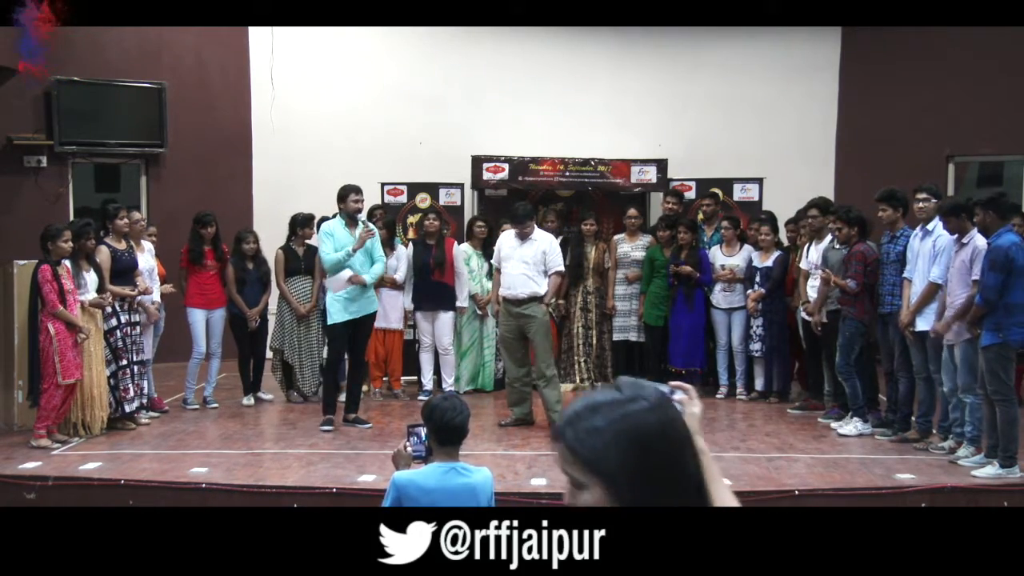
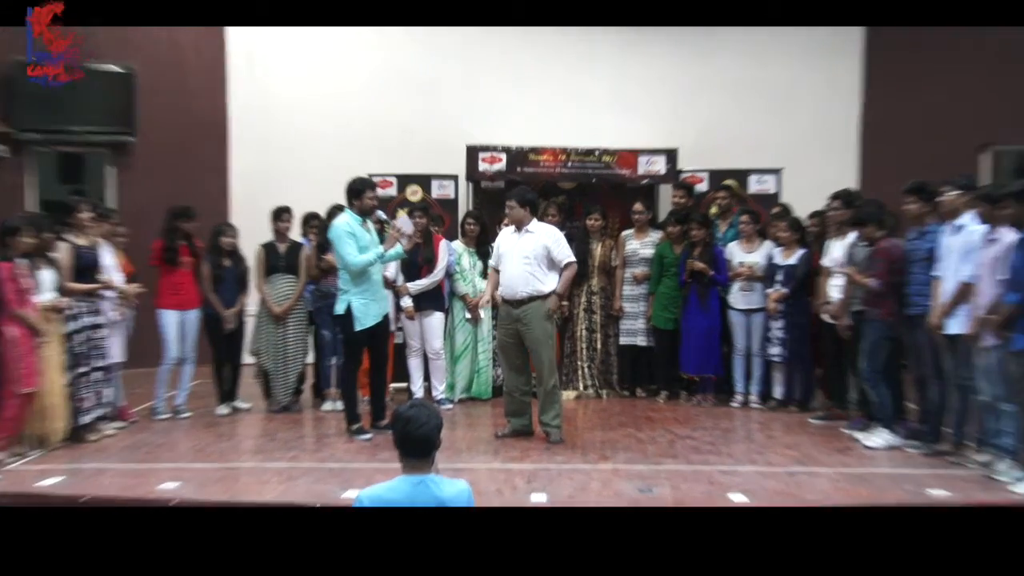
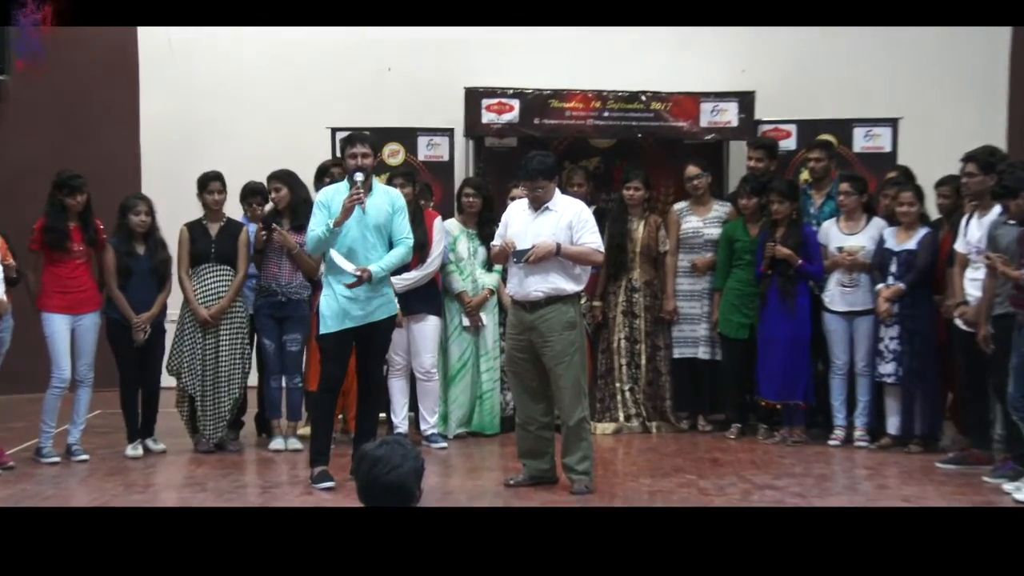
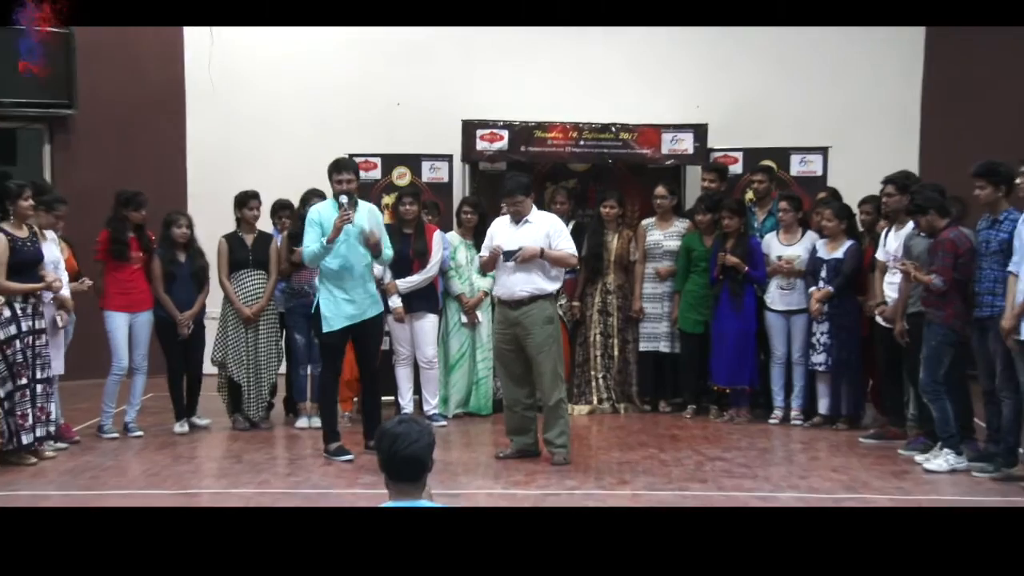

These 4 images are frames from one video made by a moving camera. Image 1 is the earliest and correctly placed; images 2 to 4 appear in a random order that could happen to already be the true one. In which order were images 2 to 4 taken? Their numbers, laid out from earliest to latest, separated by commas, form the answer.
2, 4, 3
